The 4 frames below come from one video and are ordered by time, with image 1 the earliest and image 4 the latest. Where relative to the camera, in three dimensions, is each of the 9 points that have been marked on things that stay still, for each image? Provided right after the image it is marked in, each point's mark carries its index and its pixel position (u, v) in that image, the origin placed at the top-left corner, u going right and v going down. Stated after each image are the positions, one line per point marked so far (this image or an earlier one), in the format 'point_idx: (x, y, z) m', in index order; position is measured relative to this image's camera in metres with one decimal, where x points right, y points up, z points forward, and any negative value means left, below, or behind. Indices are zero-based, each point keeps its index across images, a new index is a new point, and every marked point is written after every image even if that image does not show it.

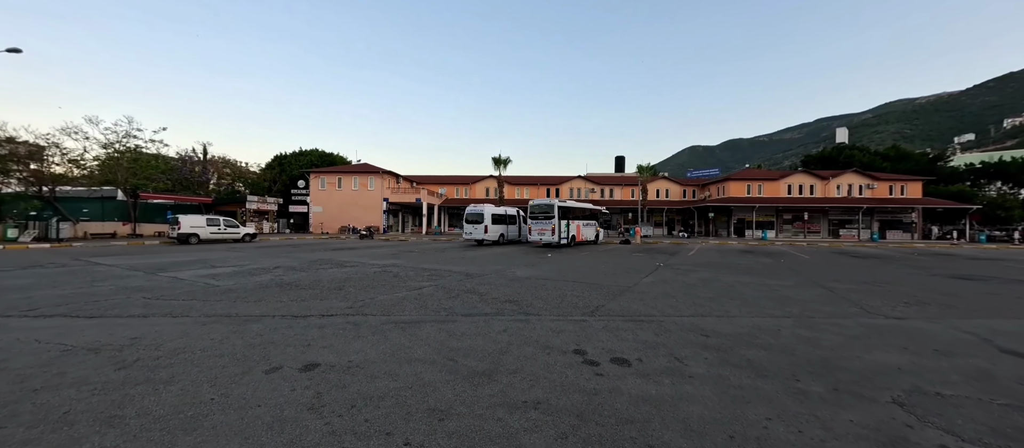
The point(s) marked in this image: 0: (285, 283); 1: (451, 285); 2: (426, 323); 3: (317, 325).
0: (-6.1, -1.6, +9.9) m
1: (-1.6, -1.6, +9.5) m
2: (-1.4, -1.6, +5.8) m
3: (-3.0, -1.6, +5.7) m
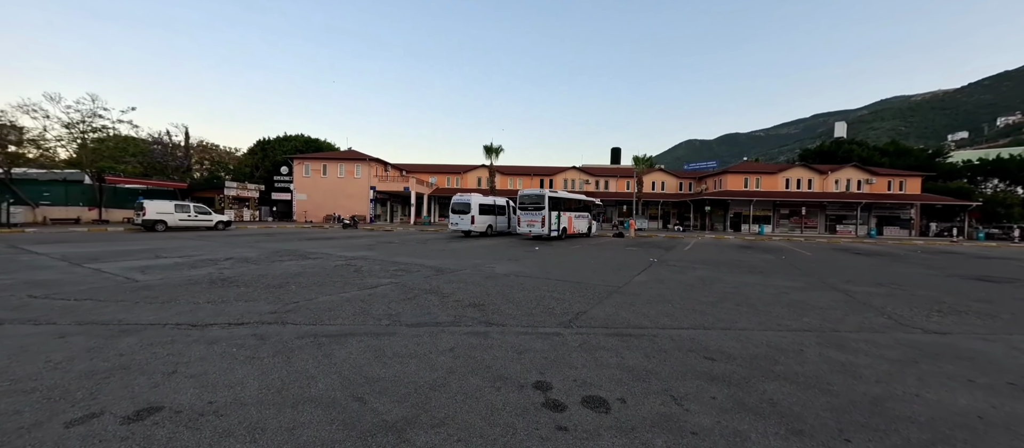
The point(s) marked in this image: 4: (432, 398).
0: (-6.7, -1.2, +8.6) m
1: (-2.2, -1.3, +8.3) m
2: (-1.9, -1.4, +4.5) m
3: (-3.6, -1.4, +4.4) m
4: (-0.7, -1.5, +3.2) m
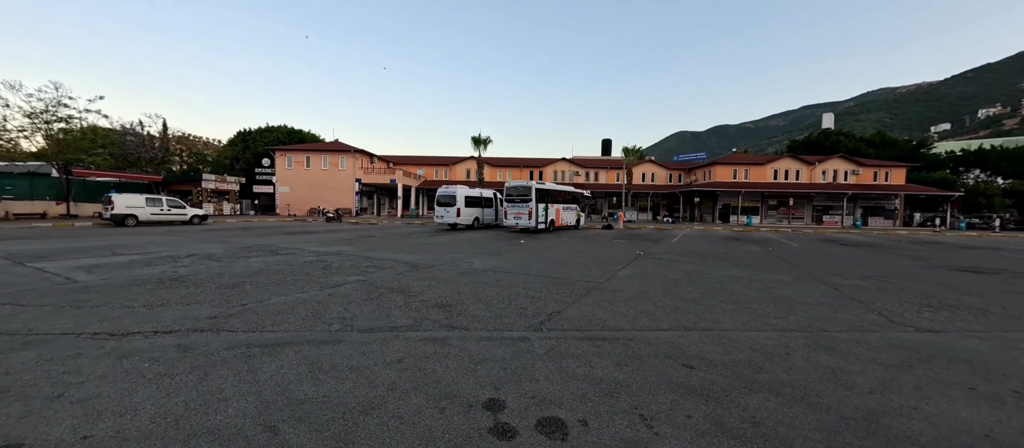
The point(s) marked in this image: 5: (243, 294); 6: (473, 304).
0: (-7.3, -1.1, +7.9) m
1: (-2.7, -1.2, +7.8) m
2: (-2.4, -1.3, +4.0) m
3: (-4.0, -1.3, +3.9) m
4: (-1.1, -1.5, +2.7) m
5: (-4.7, -1.2, +6.5) m
6: (-0.6, -1.3, +6.0) m
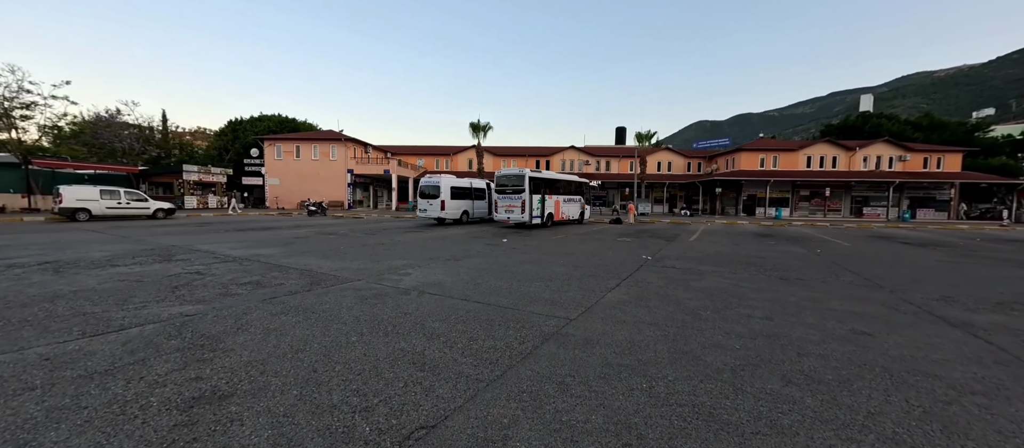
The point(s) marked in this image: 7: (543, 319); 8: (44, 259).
0: (-8.4, -1.2, +5.2) m
1: (-3.9, -1.2, +4.8) m
2: (-3.7, -1.4, +1.1) m
3: (-5.4, -1.4, +1.0) m
4: (-2.5, -1.6, -0.3) m
5: (-5.9, -1.3, +3.6) m
6: (-1.9, -1.4, +3.0) m
7: (+0.5, -1.3, +5.1) m
8: (-11.2, -0.8, +8.9) m
